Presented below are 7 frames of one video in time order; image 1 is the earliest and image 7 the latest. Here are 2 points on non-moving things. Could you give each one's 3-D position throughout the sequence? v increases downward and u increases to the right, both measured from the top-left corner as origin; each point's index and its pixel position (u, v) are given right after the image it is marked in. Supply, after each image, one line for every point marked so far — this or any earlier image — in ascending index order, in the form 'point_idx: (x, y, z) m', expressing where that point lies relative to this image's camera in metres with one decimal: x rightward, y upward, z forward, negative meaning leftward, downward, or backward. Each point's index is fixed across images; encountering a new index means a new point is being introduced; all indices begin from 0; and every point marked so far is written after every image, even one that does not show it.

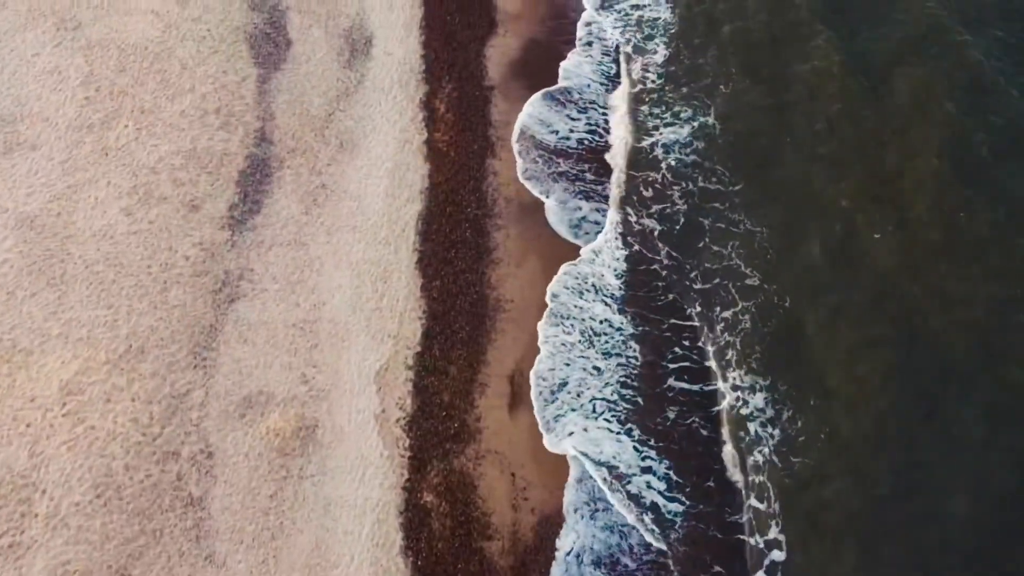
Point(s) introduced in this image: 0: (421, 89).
0: (-1.5, +3.2, +14.0) m
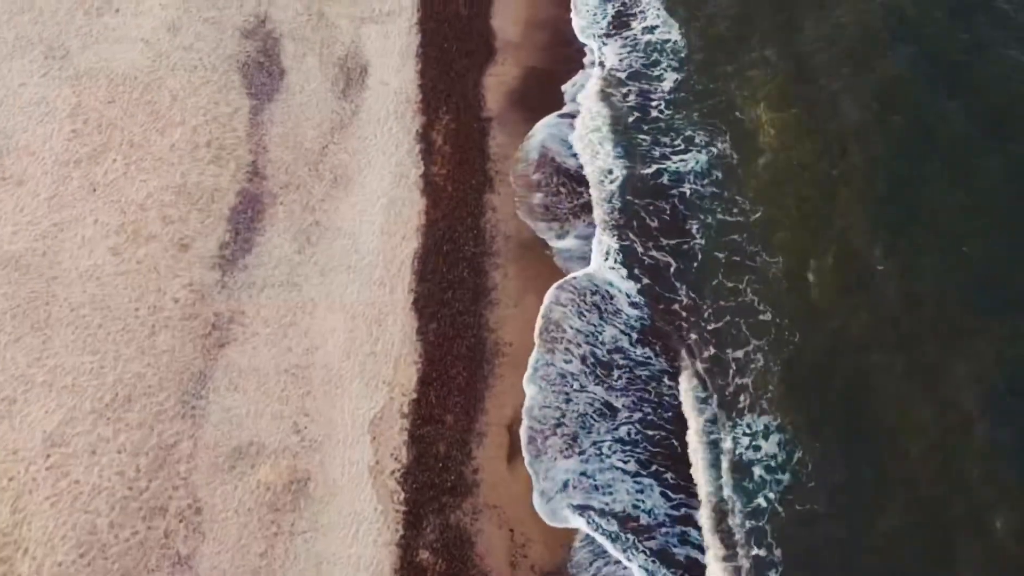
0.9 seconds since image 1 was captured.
0: (-1.5, +2.6, +13.6) m
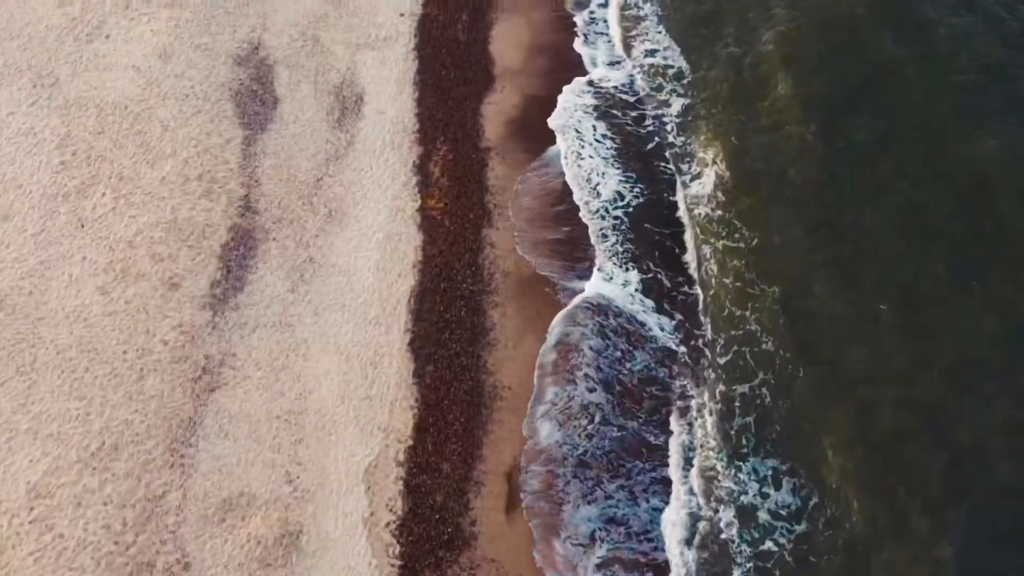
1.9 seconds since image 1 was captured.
0: (-1.5, +2.1, +13.3) m
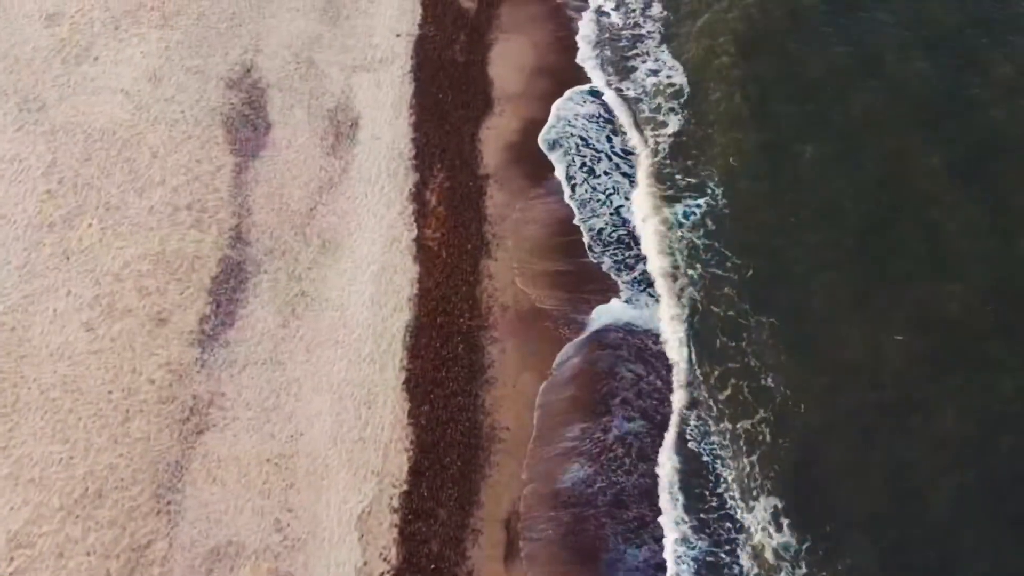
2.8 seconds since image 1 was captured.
0: (-1.5, +1.6, +12.9) m
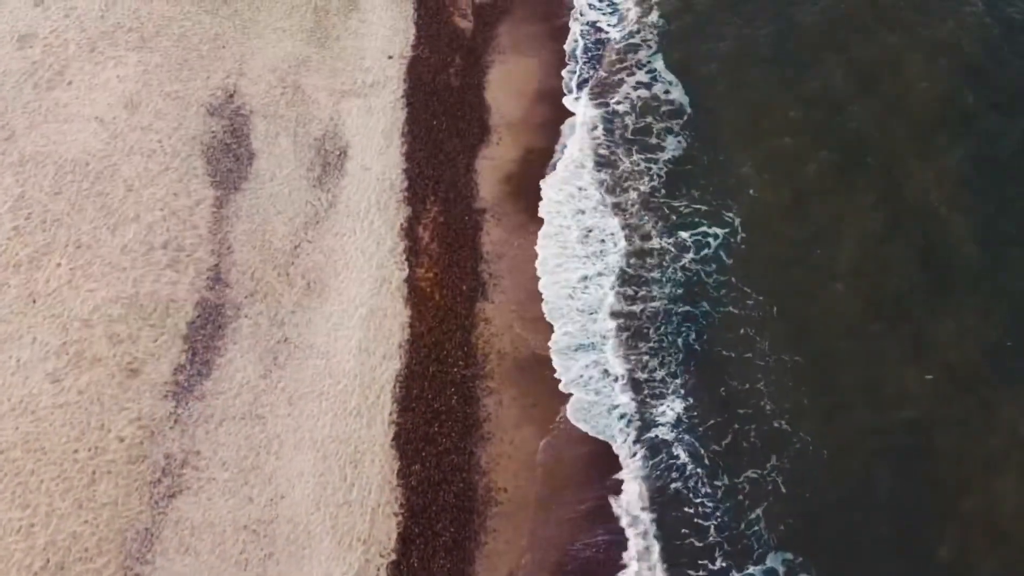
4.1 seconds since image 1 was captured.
0: (-1.5, +1.1, +12.2) m
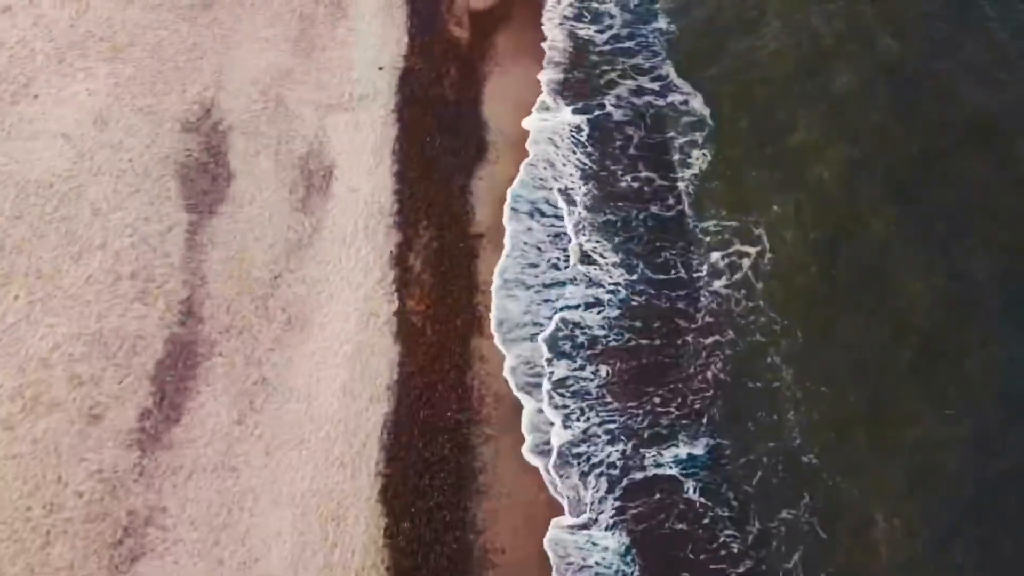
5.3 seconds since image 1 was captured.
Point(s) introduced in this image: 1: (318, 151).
0: (-1.6, +0.6, +11.2) m
1: (-2.7, +1.9, +12.0) m
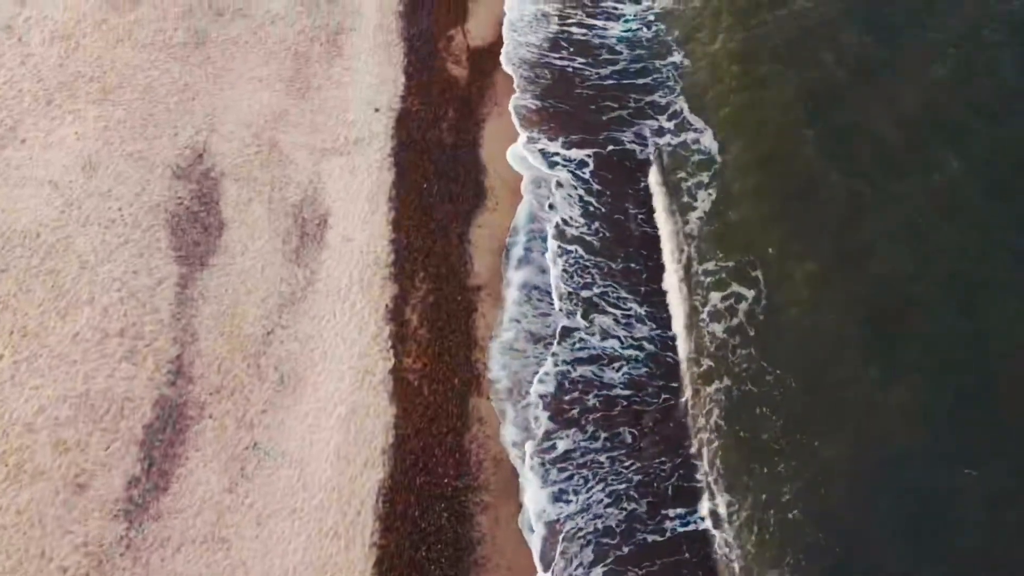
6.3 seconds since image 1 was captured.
0: (-1.6, -0.1, +10.9) m
1: (-2.7, +1.2, +11.6) m
